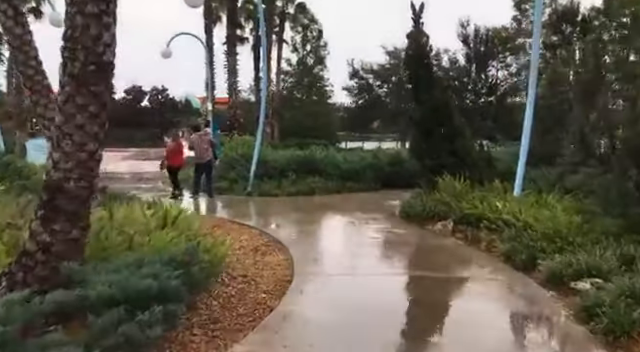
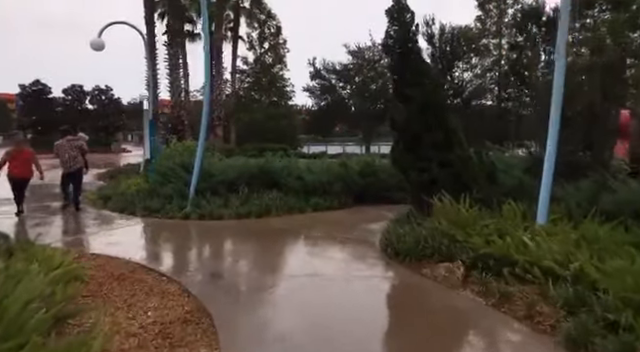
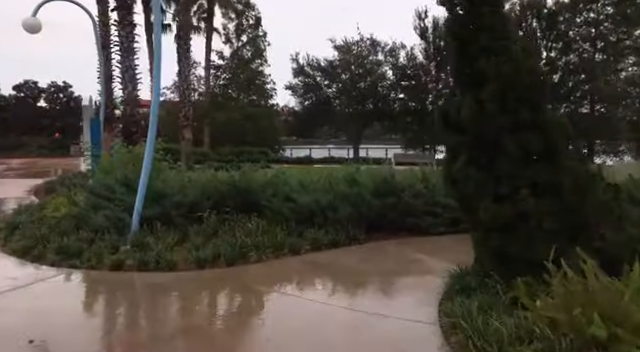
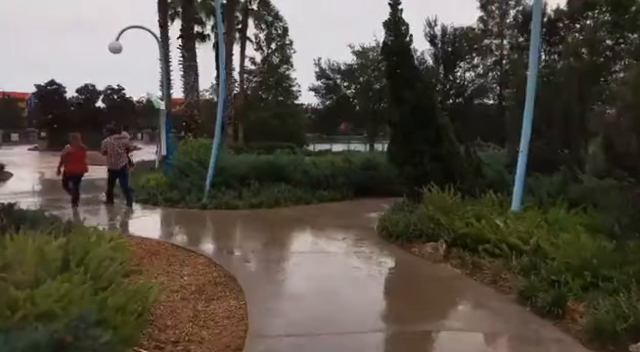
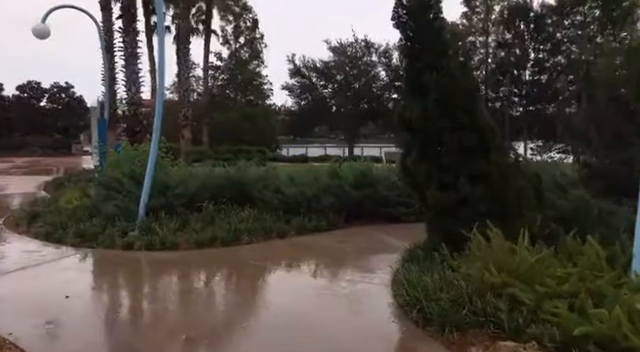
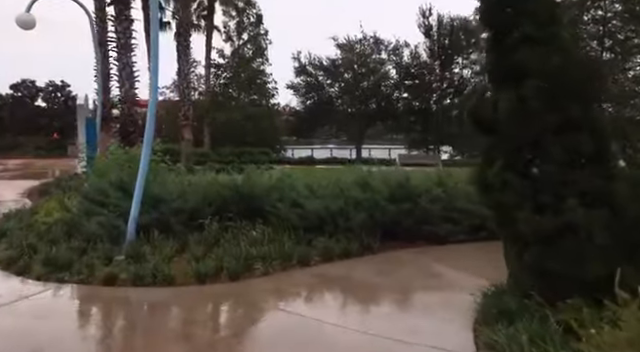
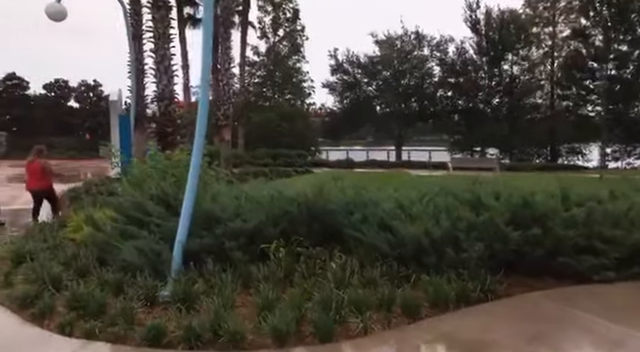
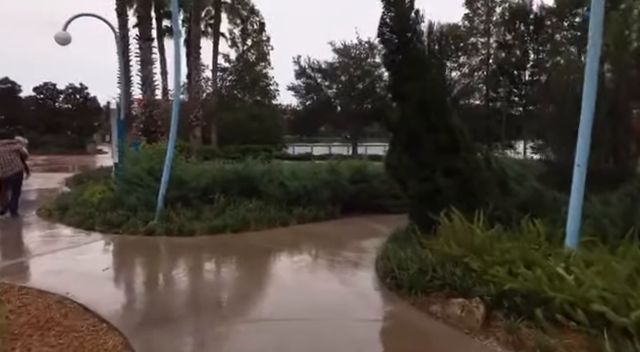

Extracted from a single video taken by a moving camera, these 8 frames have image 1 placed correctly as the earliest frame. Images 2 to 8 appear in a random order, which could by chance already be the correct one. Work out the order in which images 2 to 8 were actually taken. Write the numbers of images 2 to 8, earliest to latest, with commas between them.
4, 2, 8, 5, 3, 6, 7
